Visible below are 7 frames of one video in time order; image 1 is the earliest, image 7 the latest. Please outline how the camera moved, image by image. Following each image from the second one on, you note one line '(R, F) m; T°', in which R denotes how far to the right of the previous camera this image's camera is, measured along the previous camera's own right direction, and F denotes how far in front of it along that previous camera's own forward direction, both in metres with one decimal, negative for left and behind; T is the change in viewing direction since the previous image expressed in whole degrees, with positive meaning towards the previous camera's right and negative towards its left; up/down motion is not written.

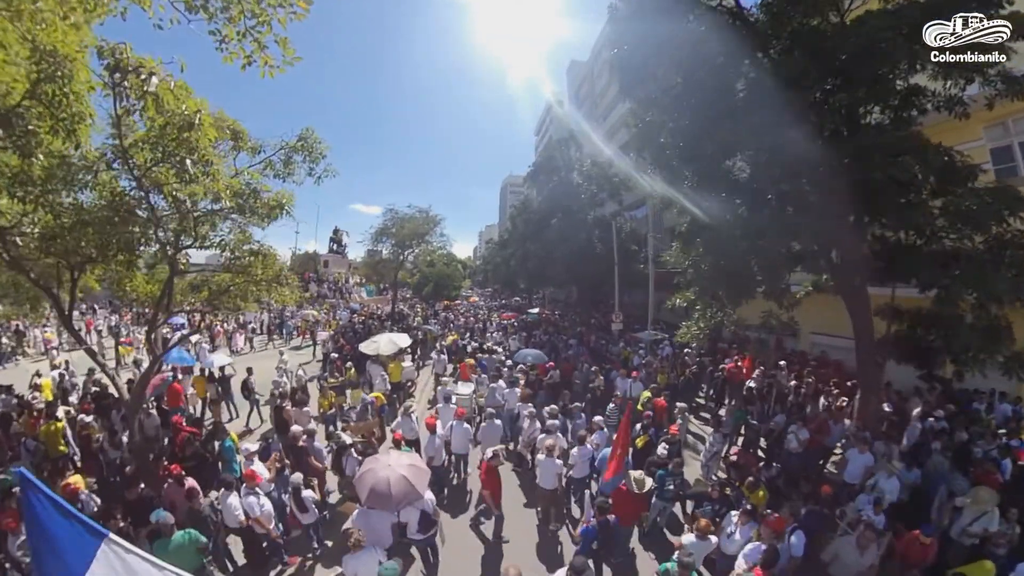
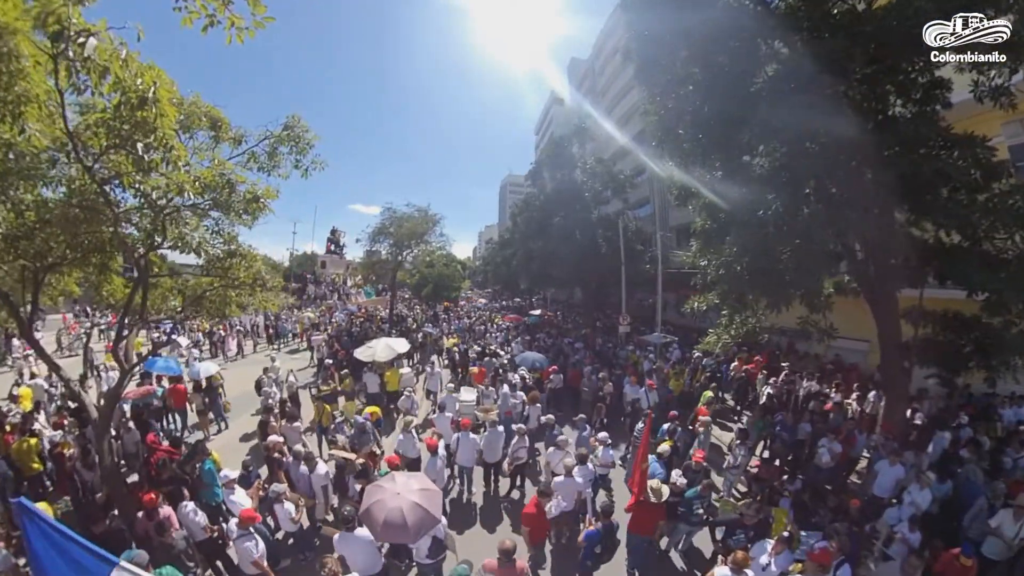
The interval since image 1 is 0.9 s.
(-0.1, +0.7) m; 0°
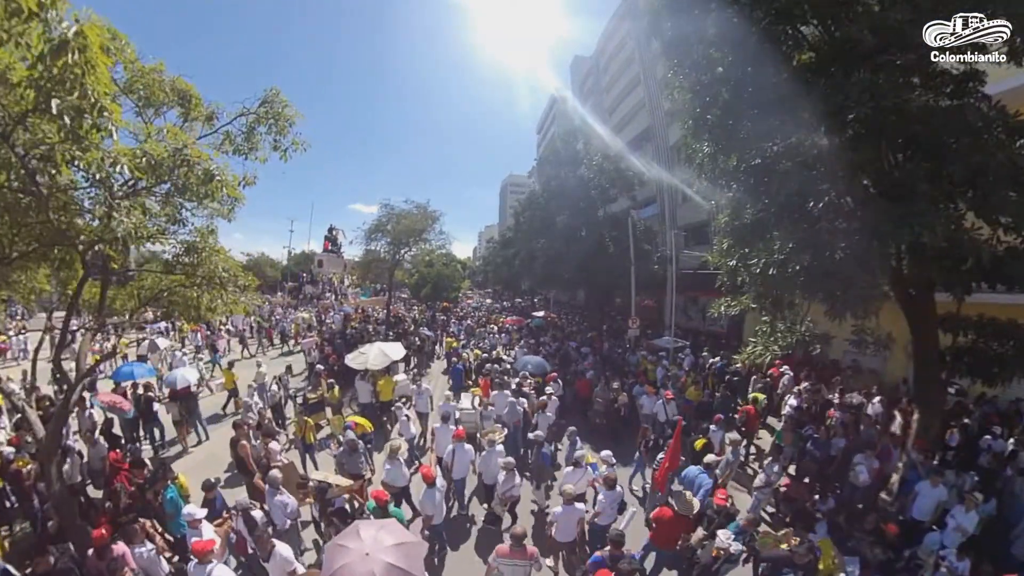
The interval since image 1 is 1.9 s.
(-0.1, +0.8) m; 0°
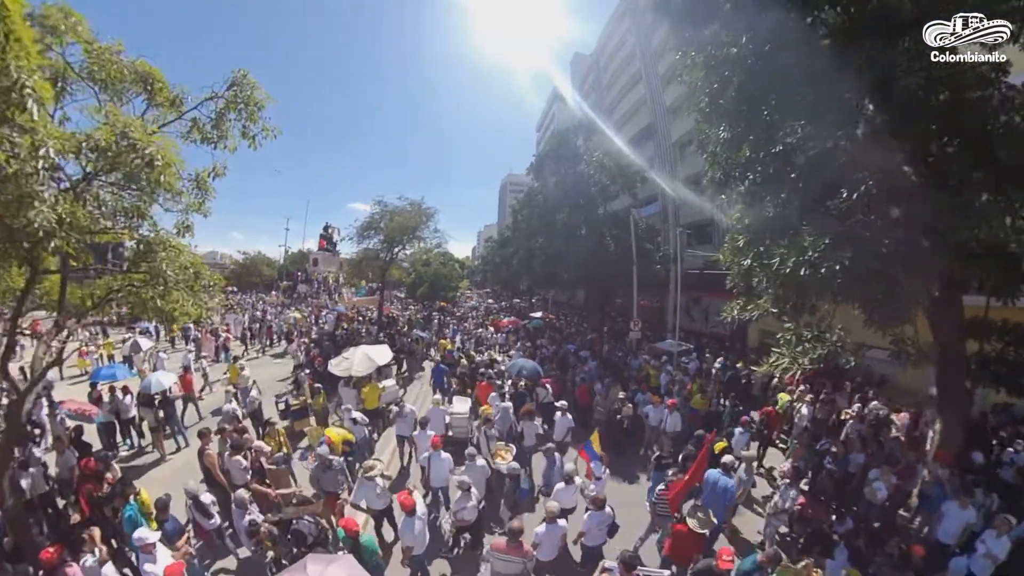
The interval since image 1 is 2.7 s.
(+0.1, +0.6) m; 0°
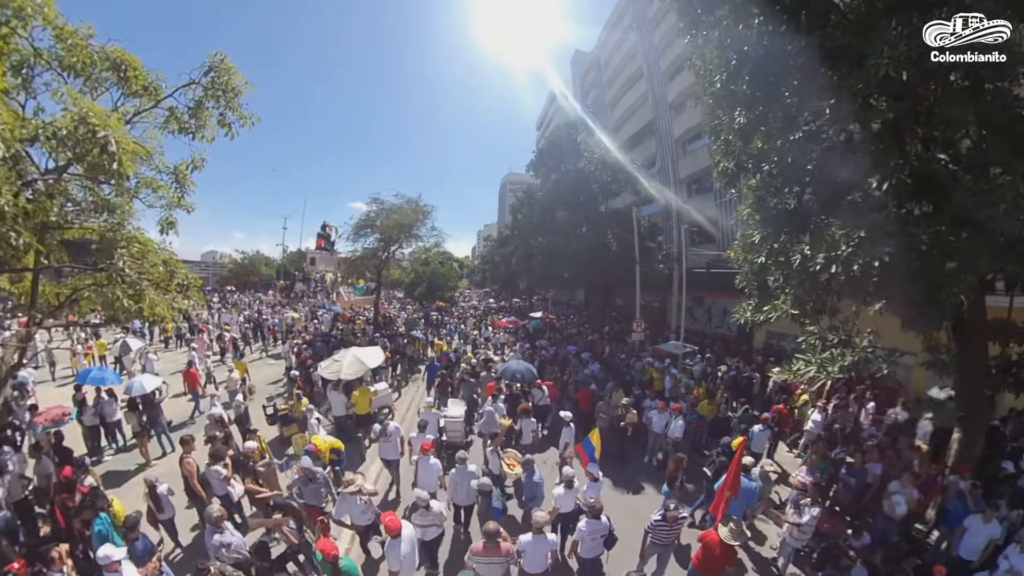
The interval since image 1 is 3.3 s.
(0.0, +0.4) m; 0°
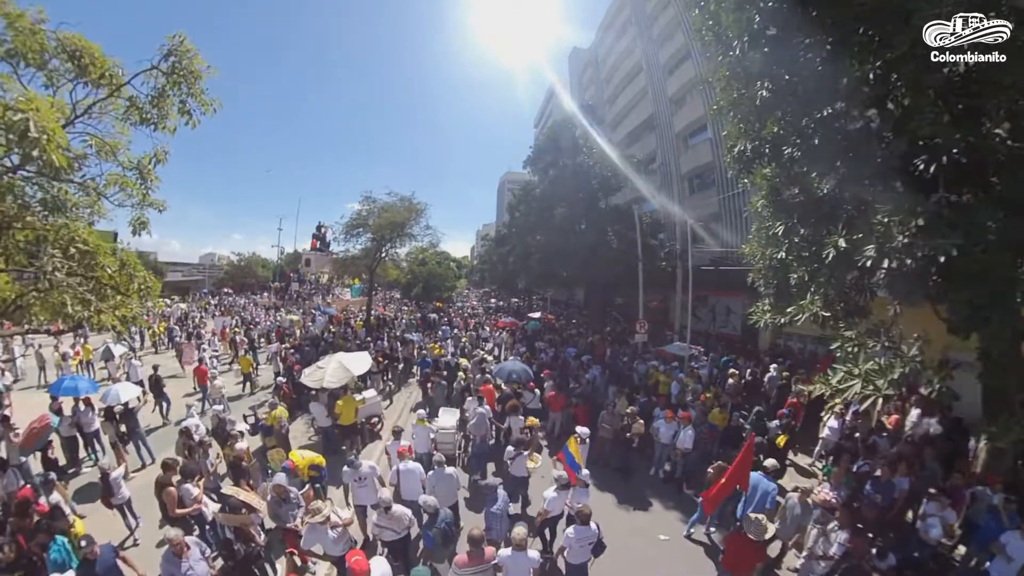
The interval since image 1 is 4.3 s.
(+0.1, +0.6) m; 0°
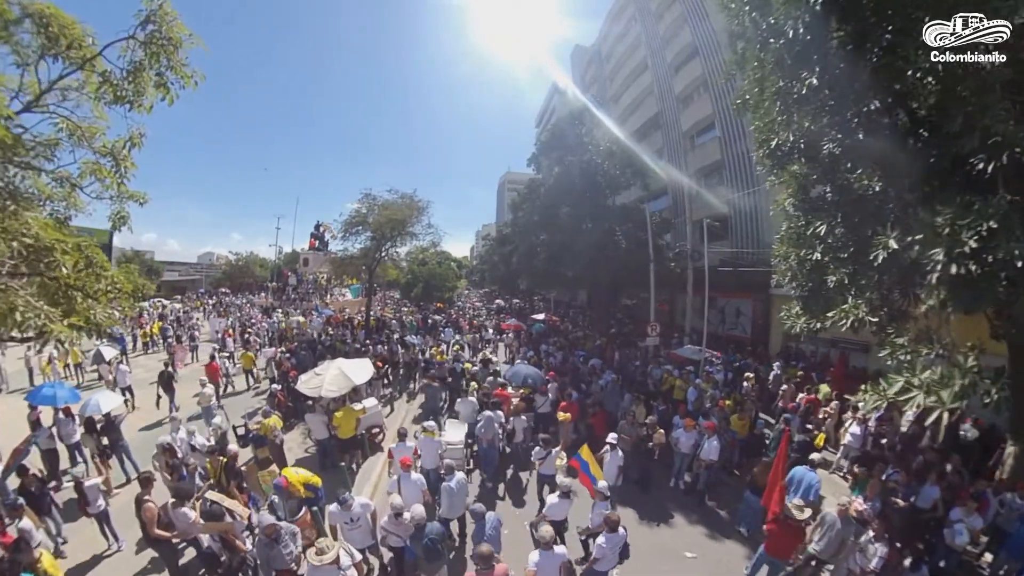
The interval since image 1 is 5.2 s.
(-0.2, +0.5) m; 0°
